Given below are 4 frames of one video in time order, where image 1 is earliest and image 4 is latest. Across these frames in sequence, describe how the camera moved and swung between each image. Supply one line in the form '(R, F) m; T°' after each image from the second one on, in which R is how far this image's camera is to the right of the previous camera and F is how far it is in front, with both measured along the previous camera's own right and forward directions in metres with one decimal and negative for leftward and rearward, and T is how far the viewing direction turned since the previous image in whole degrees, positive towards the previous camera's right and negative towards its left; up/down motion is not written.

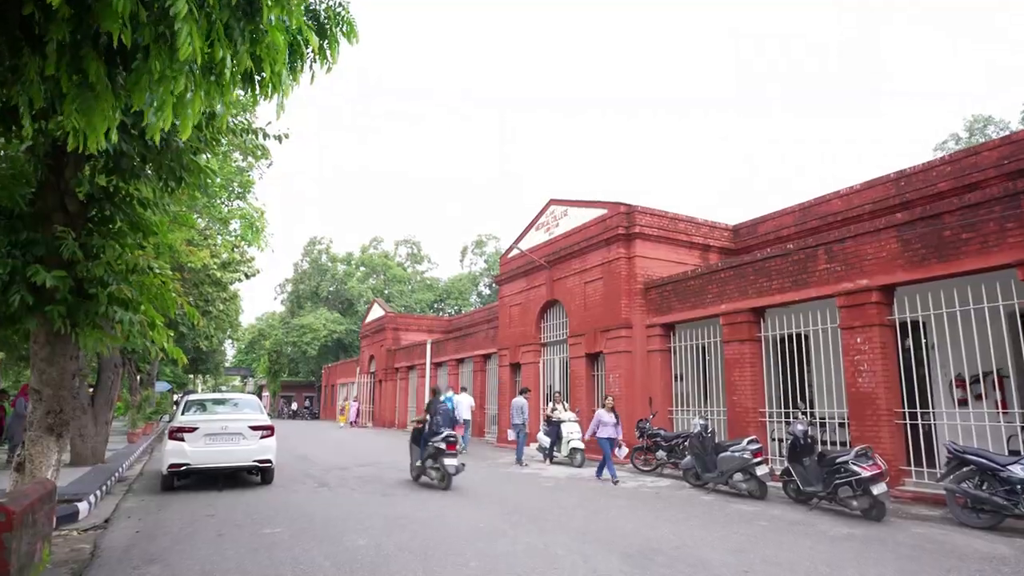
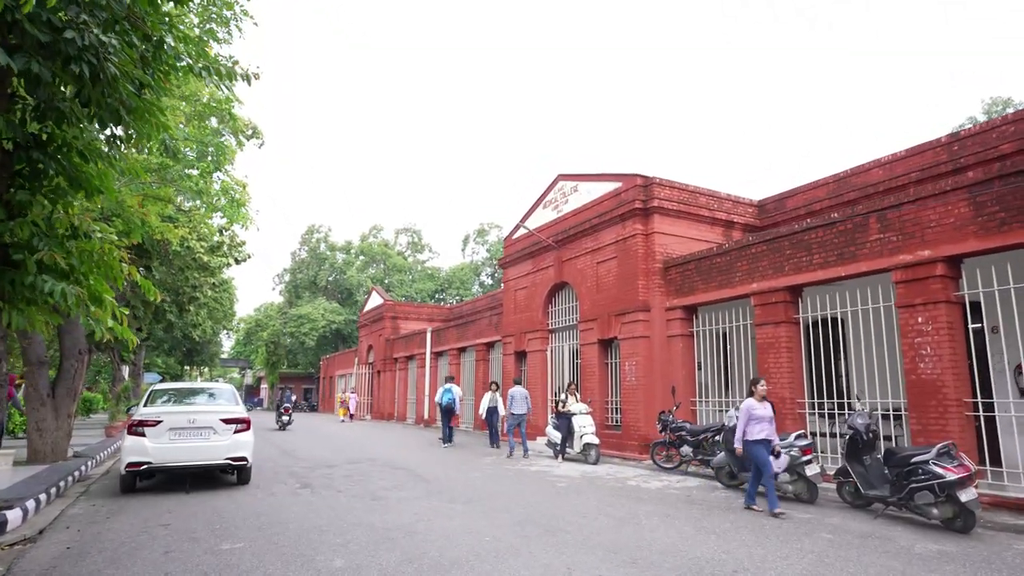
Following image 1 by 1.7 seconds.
(-0.1, +1.2) m; 0°
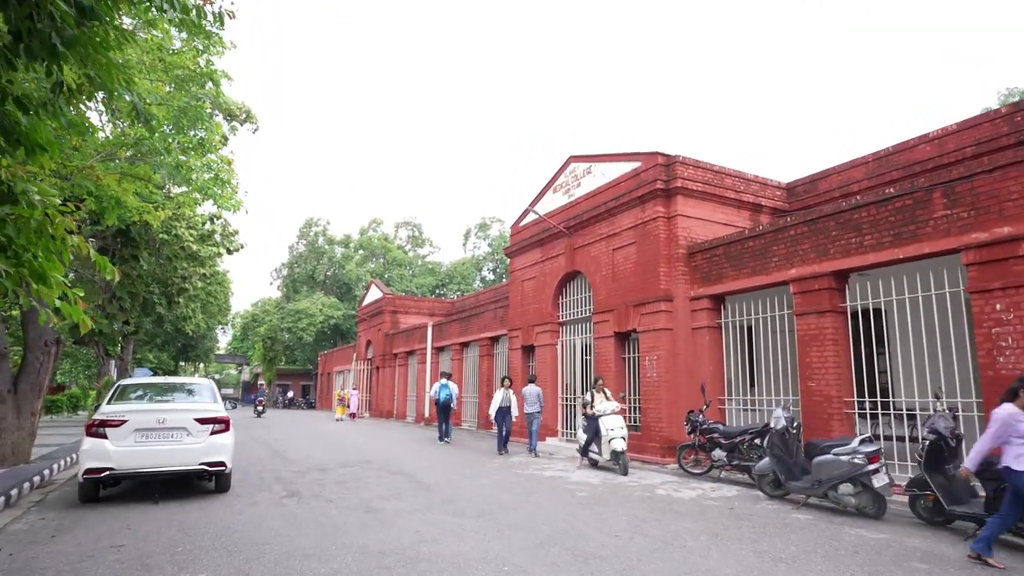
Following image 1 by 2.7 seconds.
(-0.2, +1.0) m; 0°
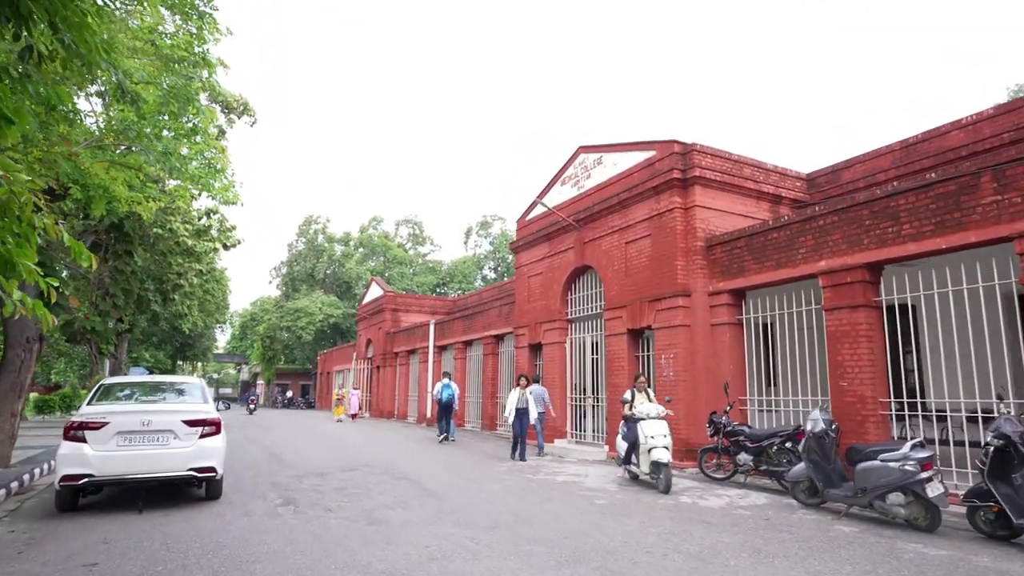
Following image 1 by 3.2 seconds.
(-0.1, +0.6) m; 0°
